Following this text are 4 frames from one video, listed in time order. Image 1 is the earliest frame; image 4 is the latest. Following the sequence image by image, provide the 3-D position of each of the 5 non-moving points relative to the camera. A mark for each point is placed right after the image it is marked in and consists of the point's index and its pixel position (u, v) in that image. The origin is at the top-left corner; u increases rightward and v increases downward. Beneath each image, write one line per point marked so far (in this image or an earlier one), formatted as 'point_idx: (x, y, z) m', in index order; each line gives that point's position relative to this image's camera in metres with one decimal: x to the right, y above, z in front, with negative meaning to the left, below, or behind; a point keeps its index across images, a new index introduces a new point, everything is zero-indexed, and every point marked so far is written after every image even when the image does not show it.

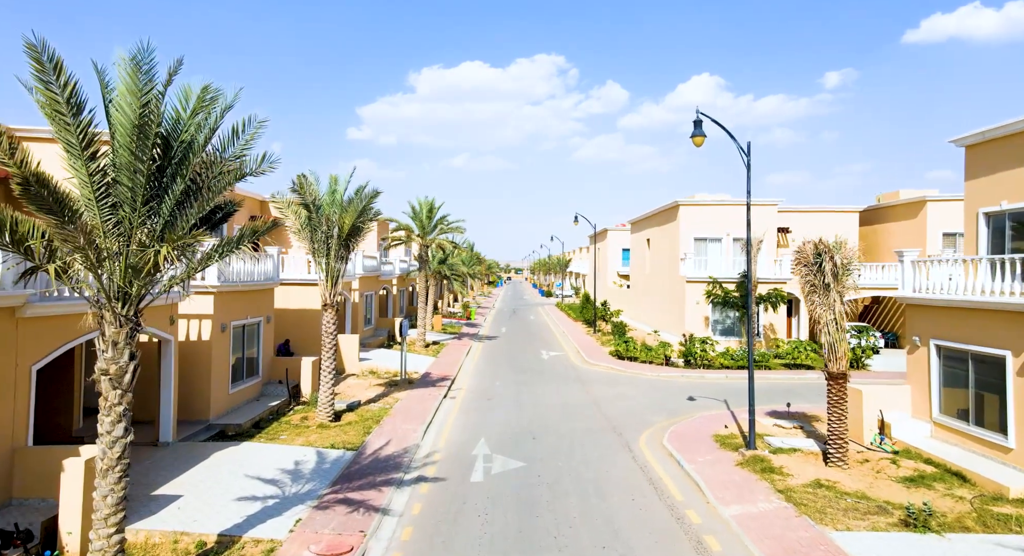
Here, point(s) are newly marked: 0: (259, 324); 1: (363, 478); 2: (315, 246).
0: (-7.2, -1.3, +17.7) m
1: (-2.8, -3.8, +11.9) m
2: (-5.1, +0.8, +16.3) m
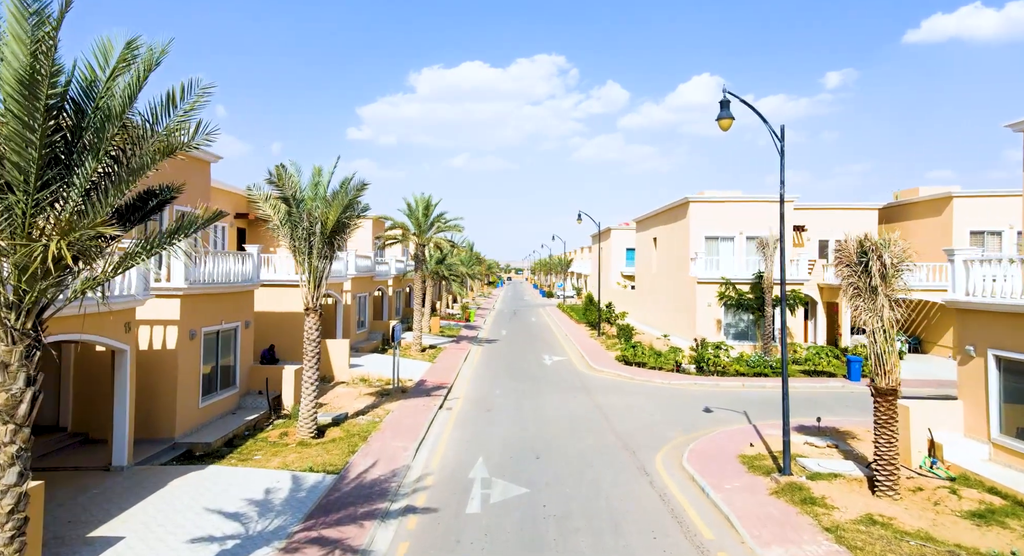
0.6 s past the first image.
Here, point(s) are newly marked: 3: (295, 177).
0: (-7.1, -1.3, +16.2) m
1: (-2.8, -3.8, +10.3) m
2: (-5.1, +0.8, +14.8) m
3: (-5.1, +2.4, +14.8) m
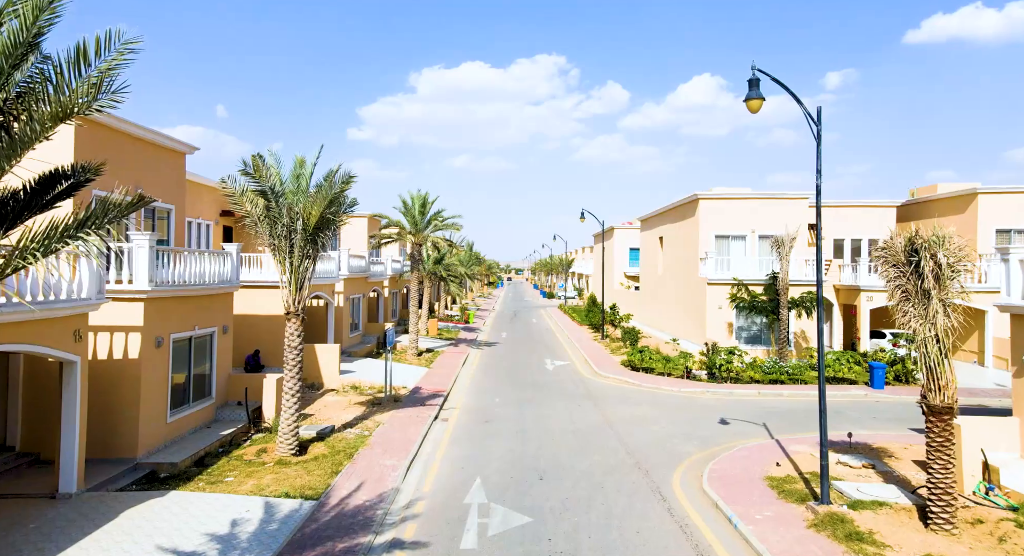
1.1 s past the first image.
0: (-7.1, -1.4, +14.9) m
1: (-2.8, -3.8, +9.0) m
2: (-5.1, +0.7, +13.5) m
3: (-5.1, +2.4, +13.5) m
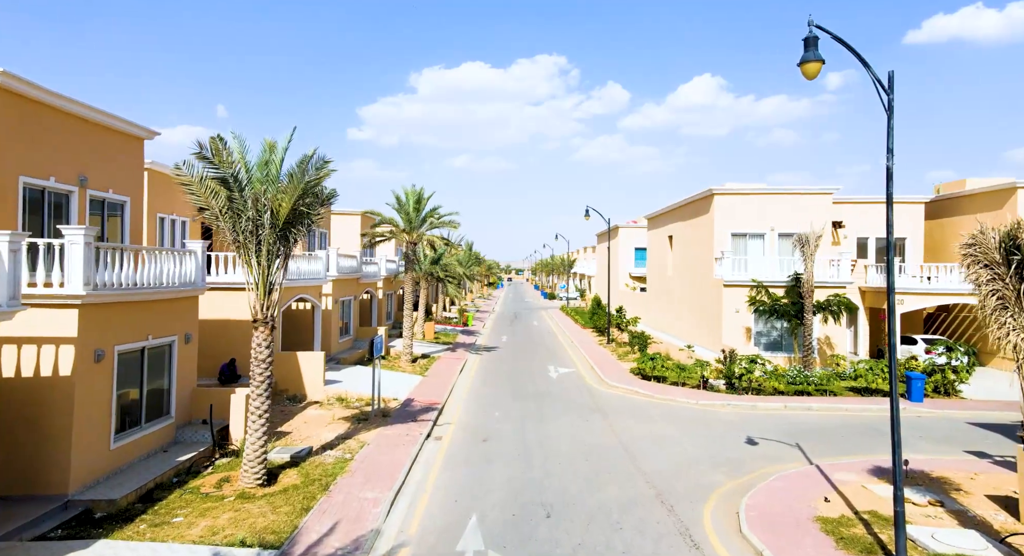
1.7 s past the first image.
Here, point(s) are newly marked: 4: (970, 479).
0: (-7.1, -1.4, +13.1) m
1: (-2.7, -3.9, +7.2) m
2: (-5.0, +0.7, +11.6) m
3: (-5.1, +2.3, +11.7) m
4: (+8.2, -3.6, +11.2) m
